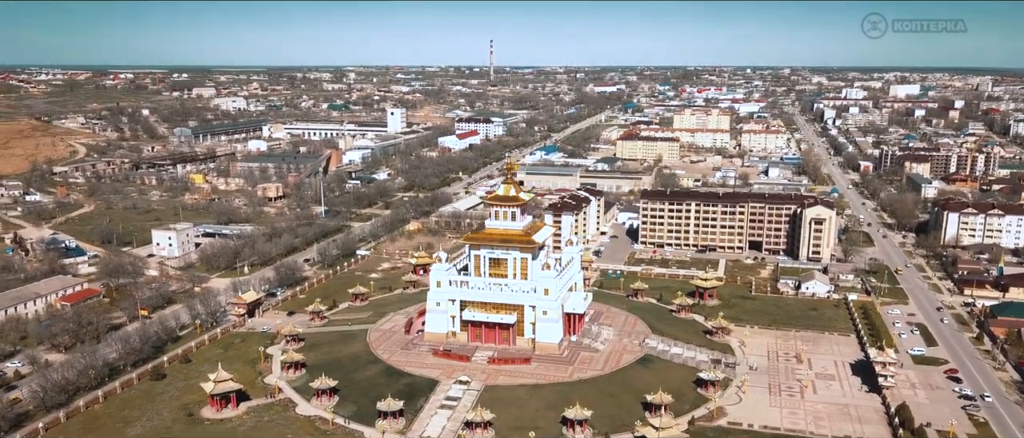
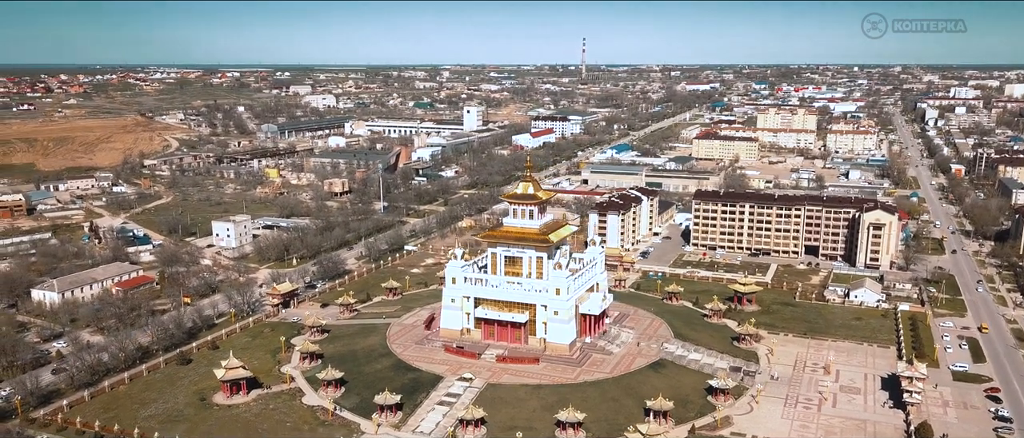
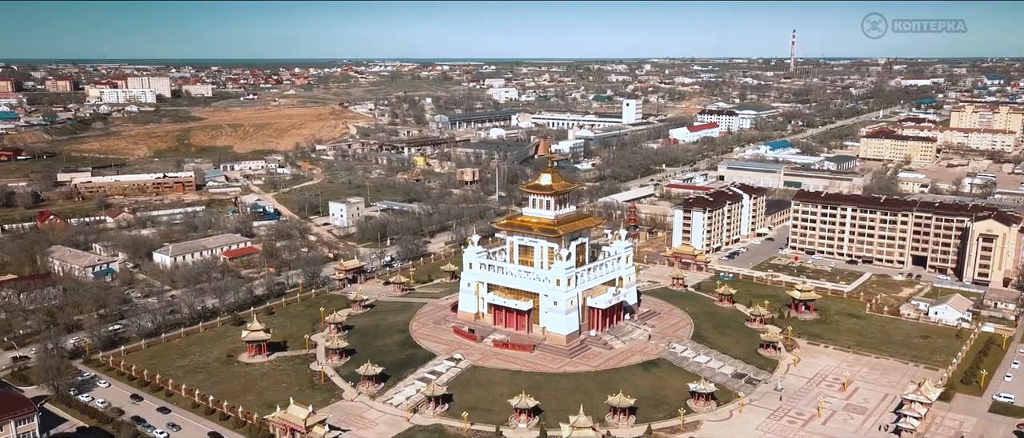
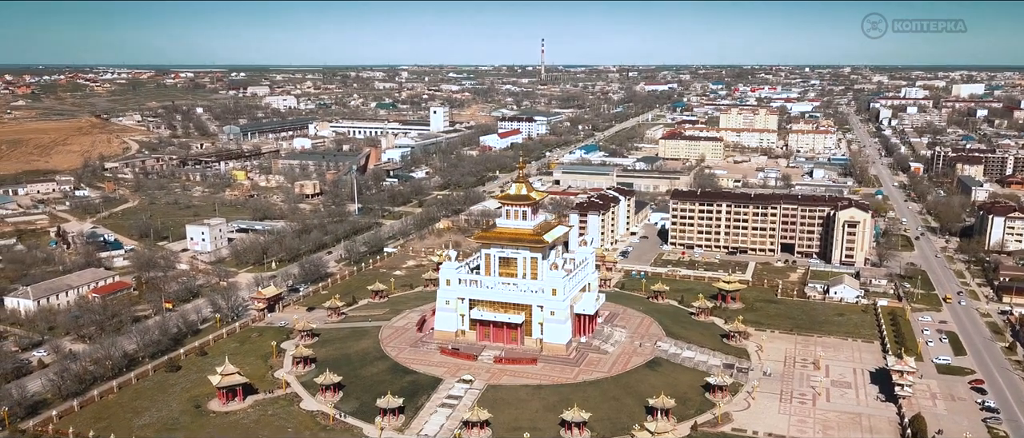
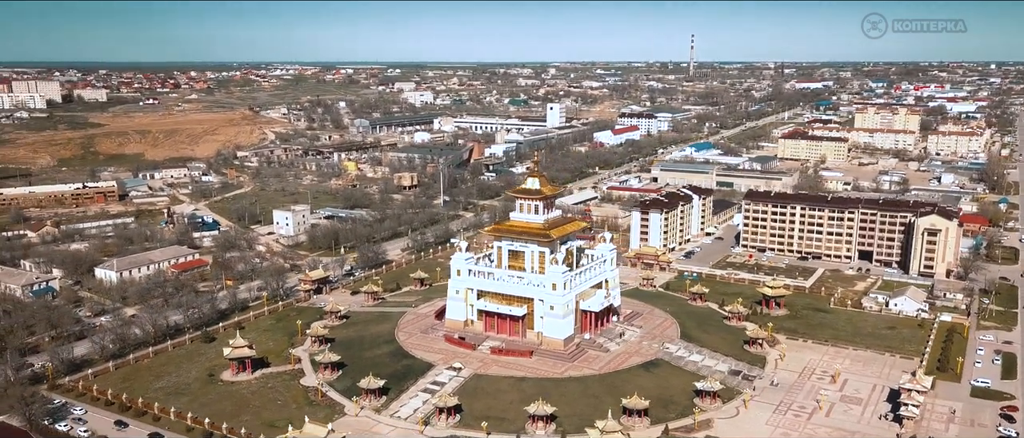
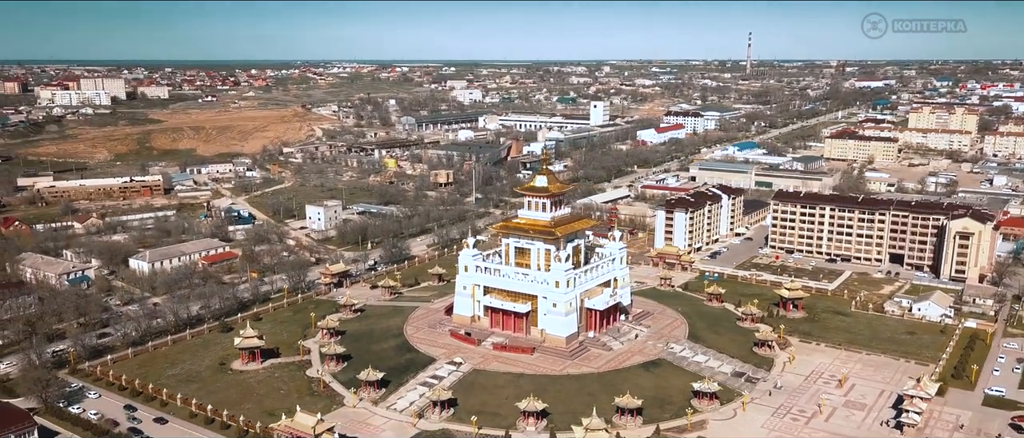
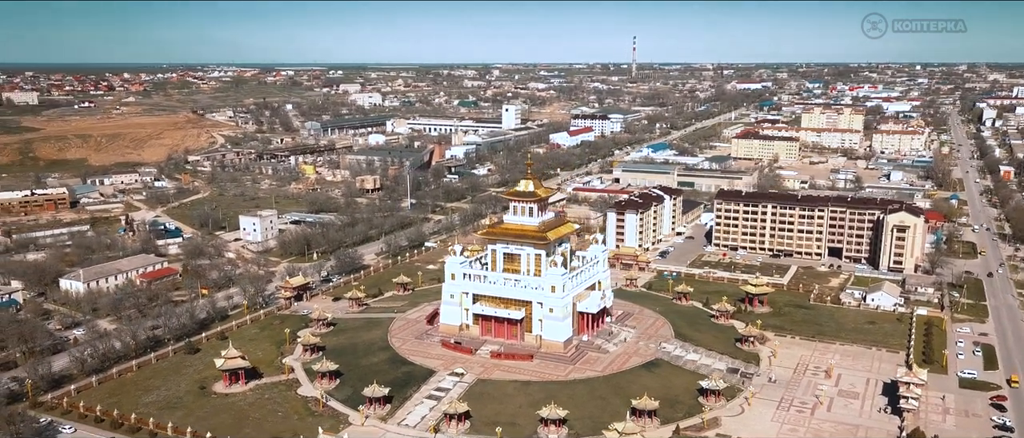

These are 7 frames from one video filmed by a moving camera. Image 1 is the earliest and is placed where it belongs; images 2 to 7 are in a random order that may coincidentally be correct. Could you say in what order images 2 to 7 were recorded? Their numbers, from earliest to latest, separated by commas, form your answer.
4, 2, 7, 5, 6, 3
